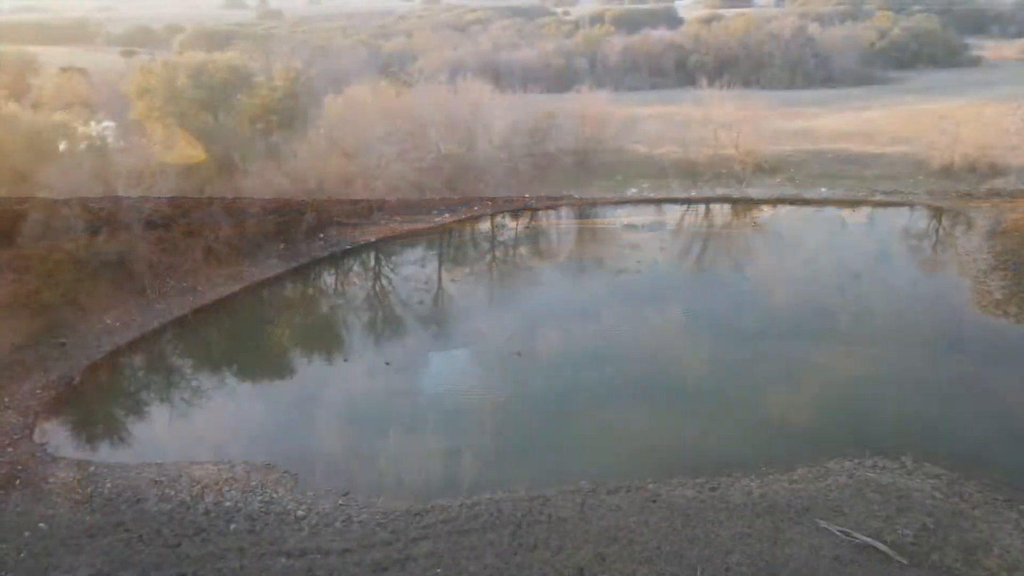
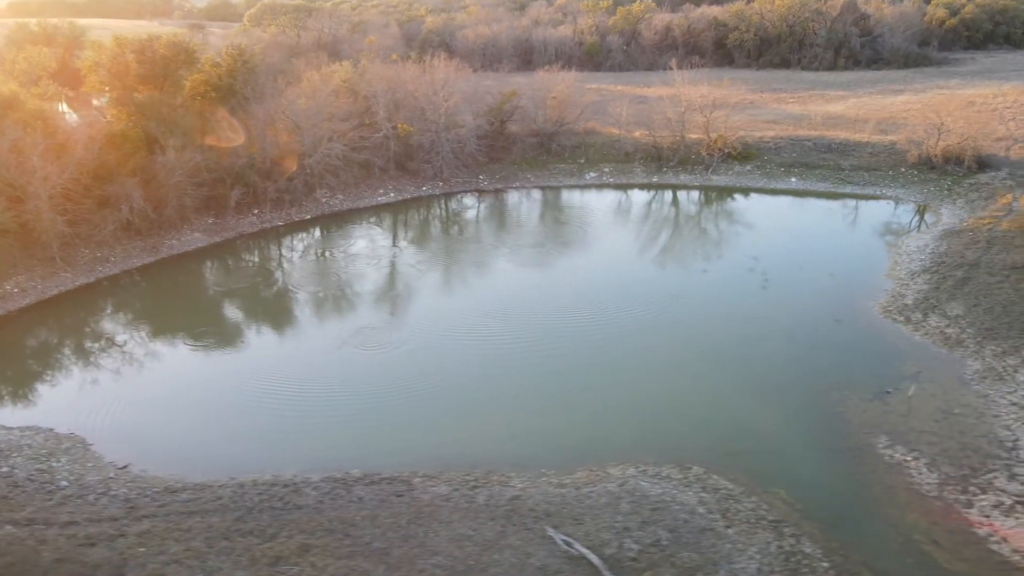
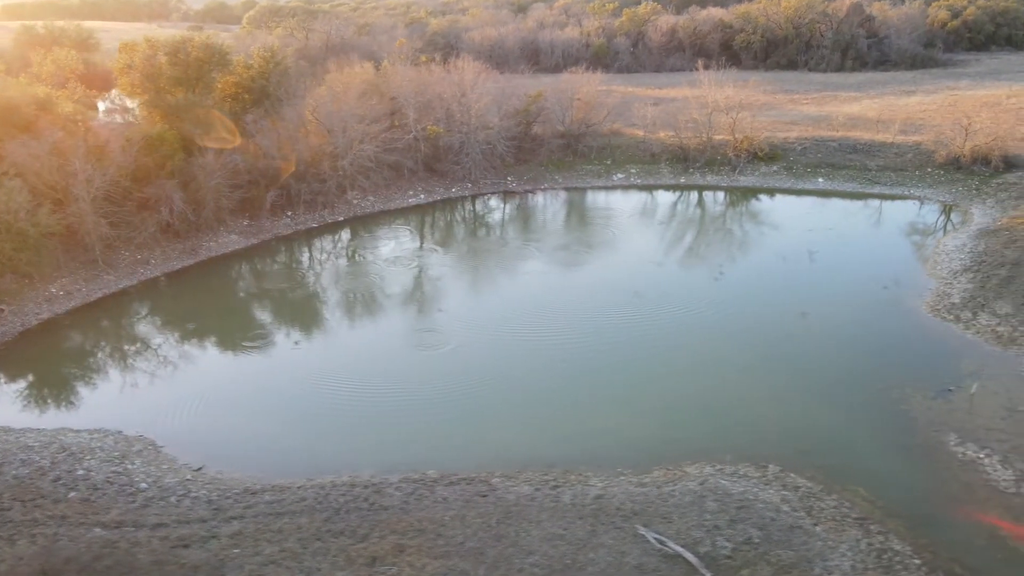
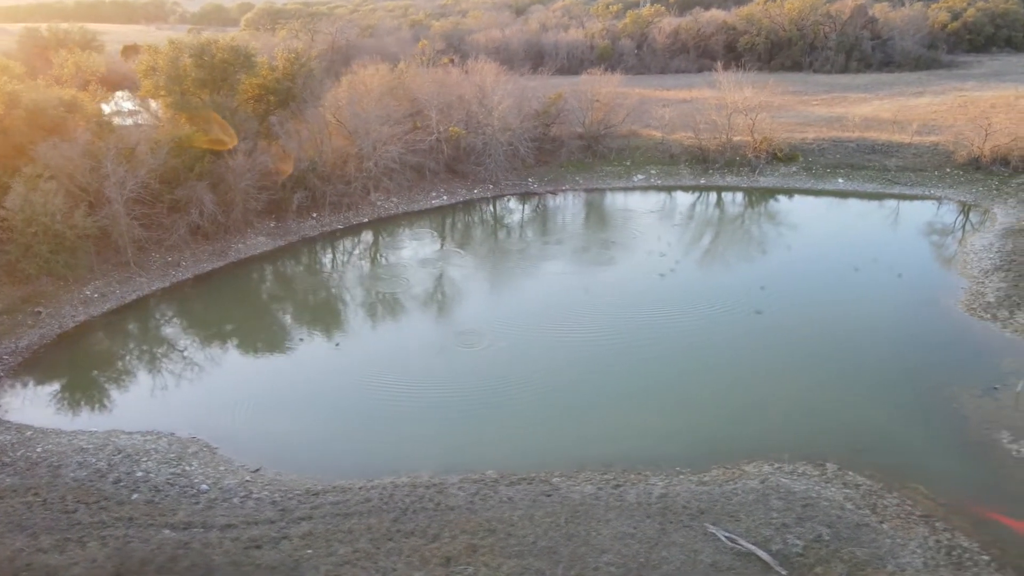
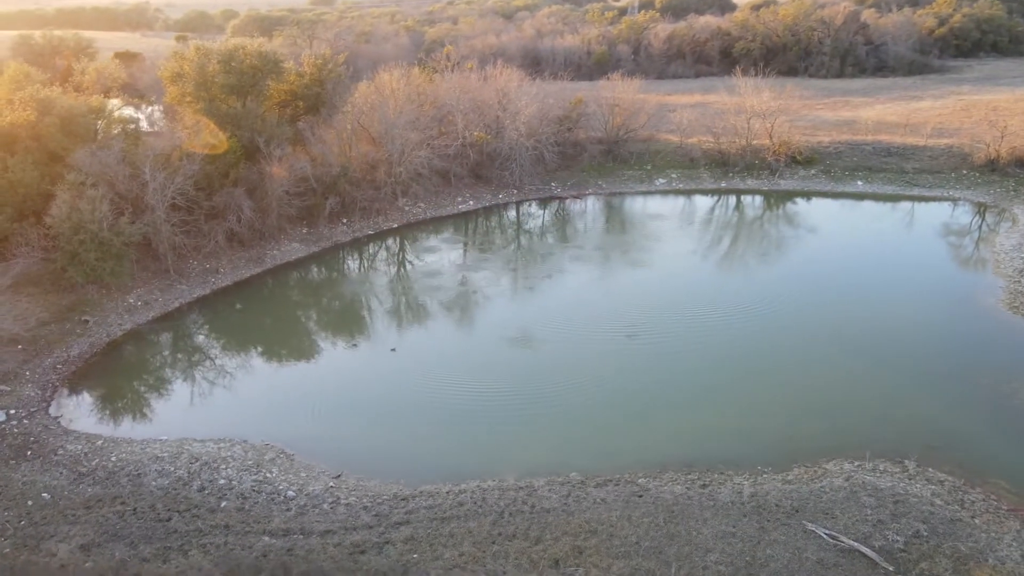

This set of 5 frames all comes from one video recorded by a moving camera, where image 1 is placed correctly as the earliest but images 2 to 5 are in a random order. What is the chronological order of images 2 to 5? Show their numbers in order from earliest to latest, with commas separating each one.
5, 4, 3, 2
